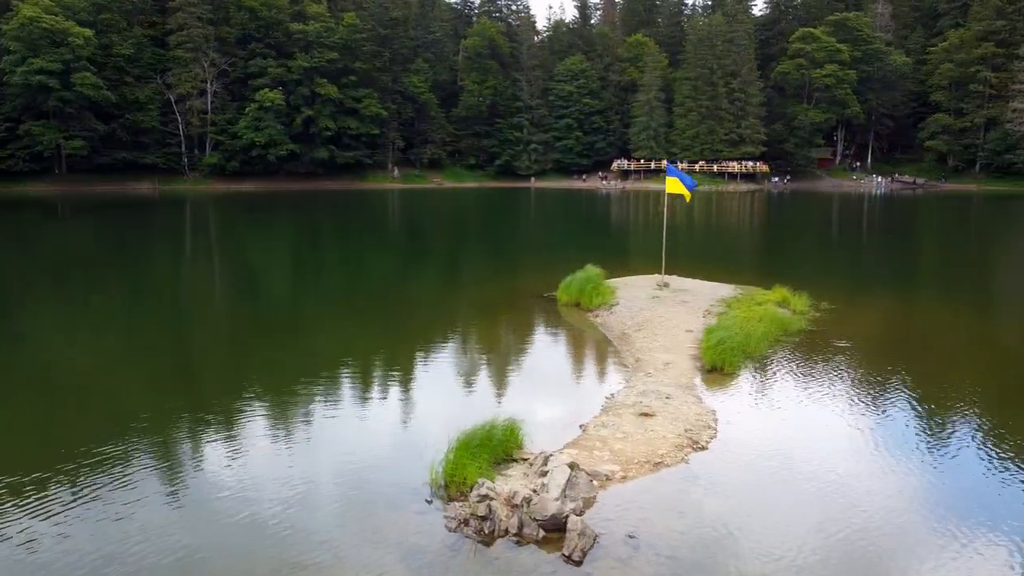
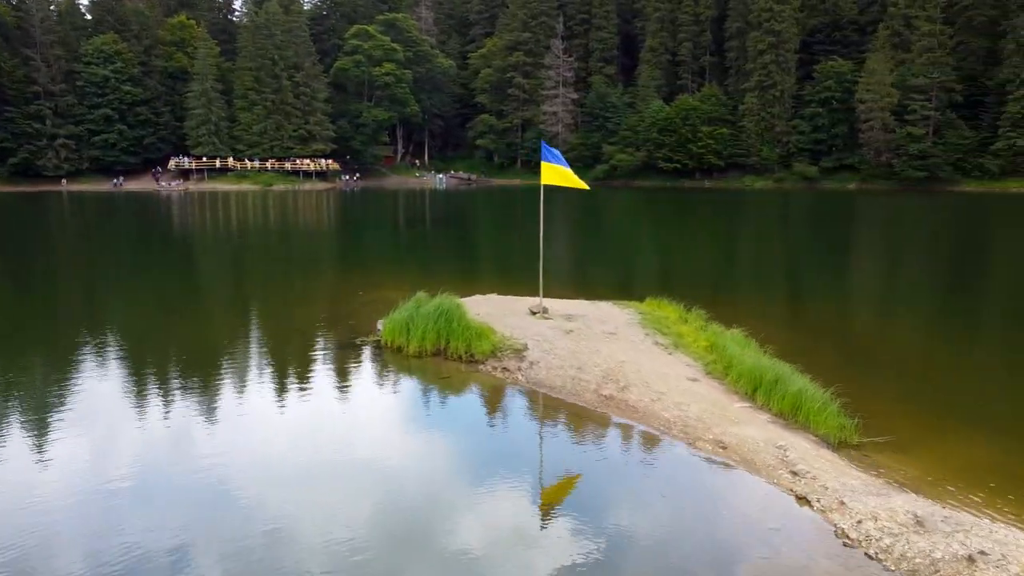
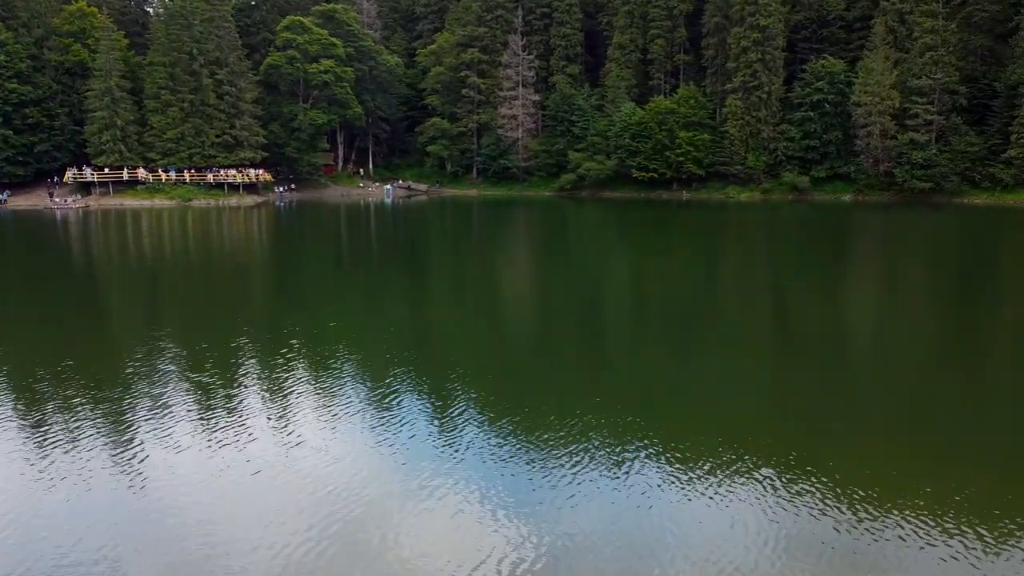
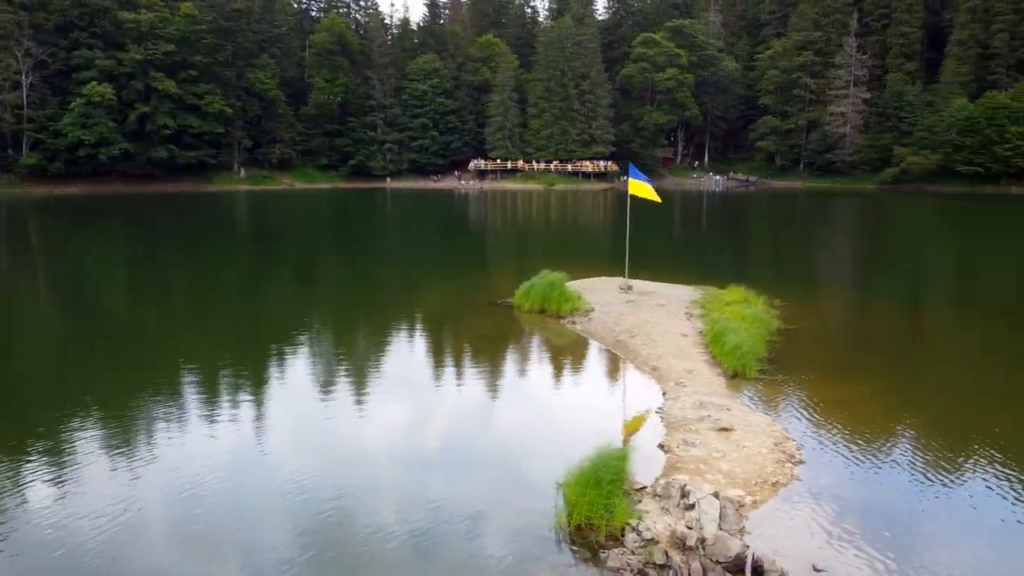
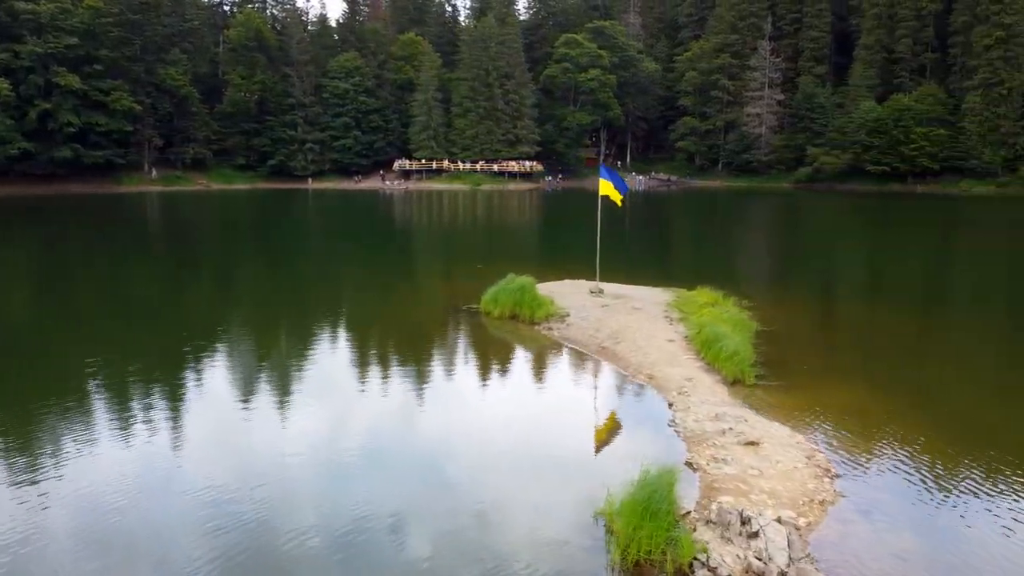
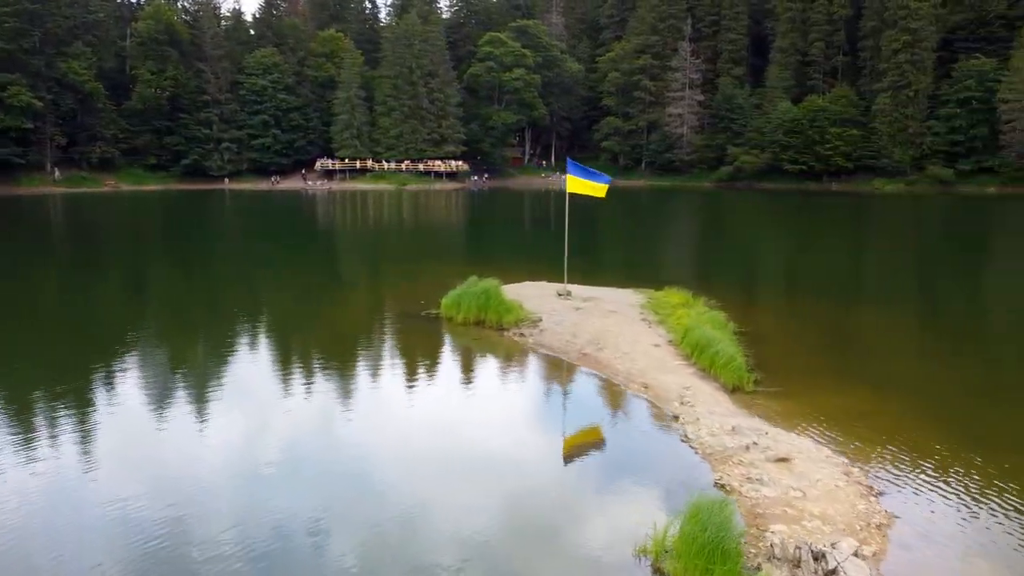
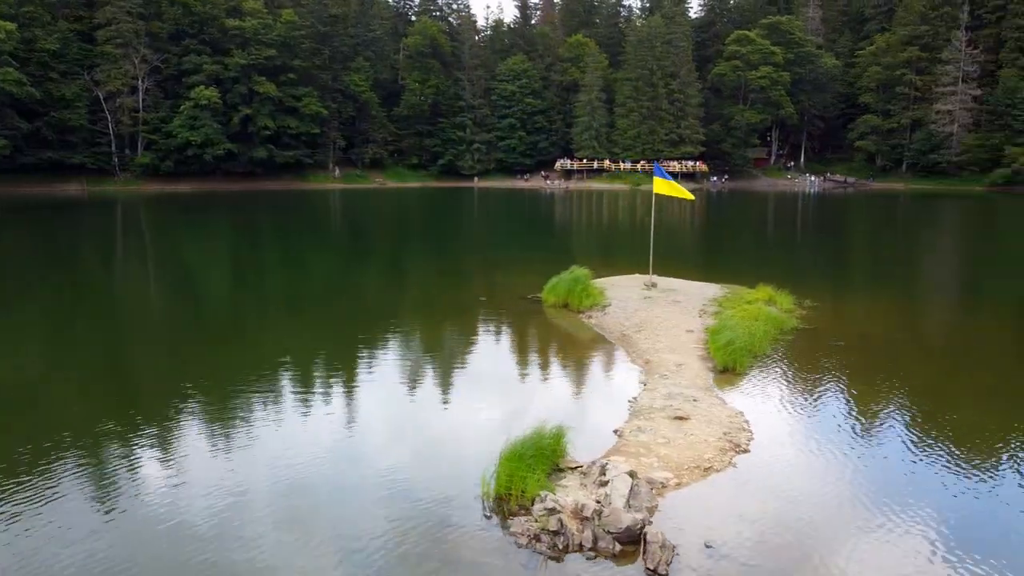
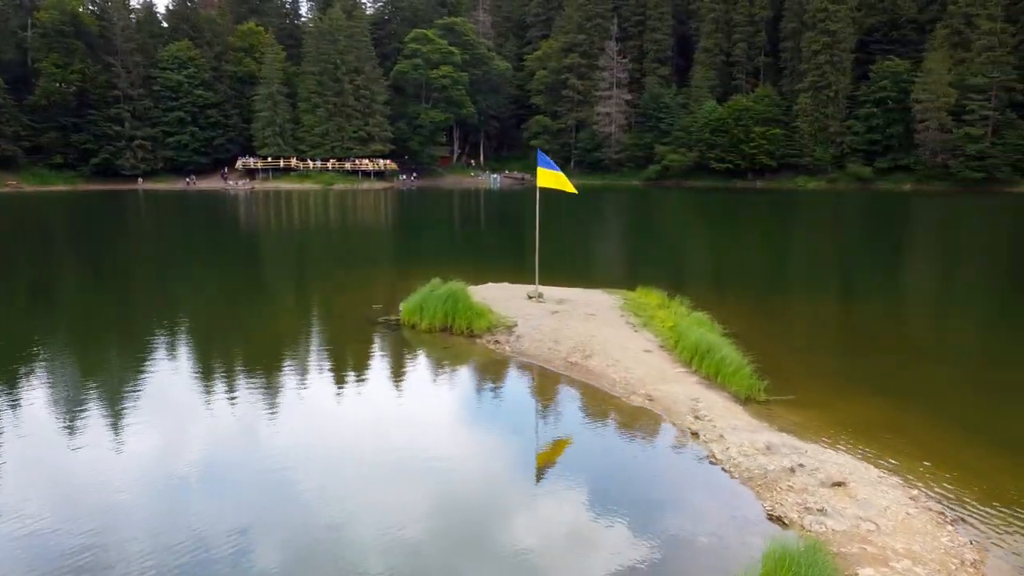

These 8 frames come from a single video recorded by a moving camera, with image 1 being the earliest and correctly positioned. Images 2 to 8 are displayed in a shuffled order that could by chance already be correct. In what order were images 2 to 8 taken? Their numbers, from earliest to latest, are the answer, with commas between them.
7, 4, 5, 6, 8, 2, 3
